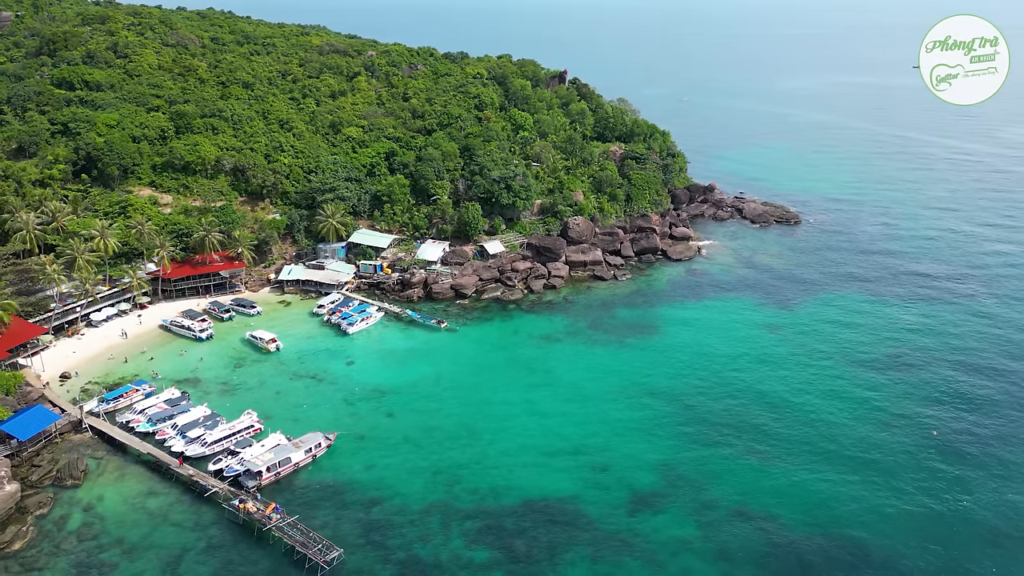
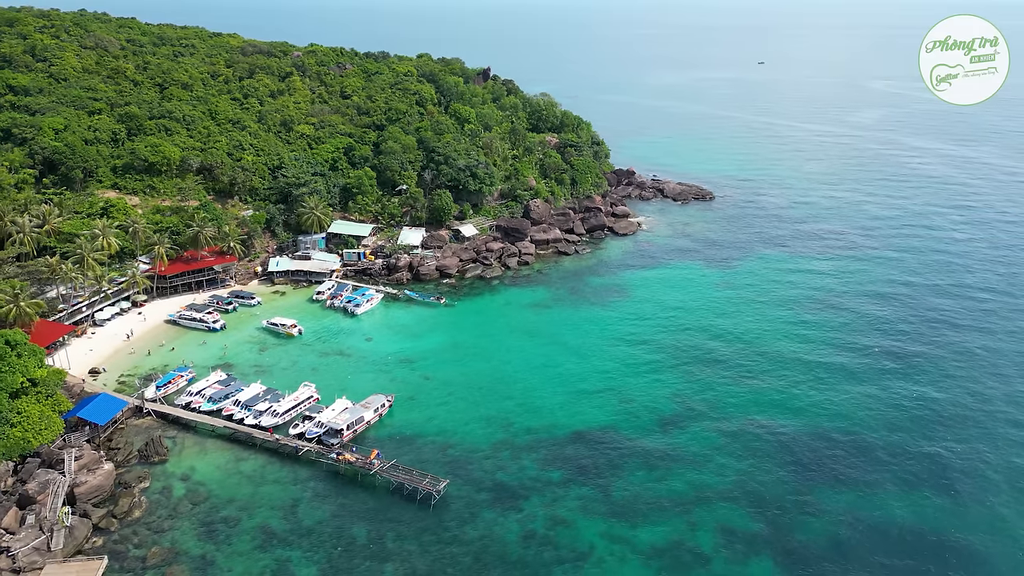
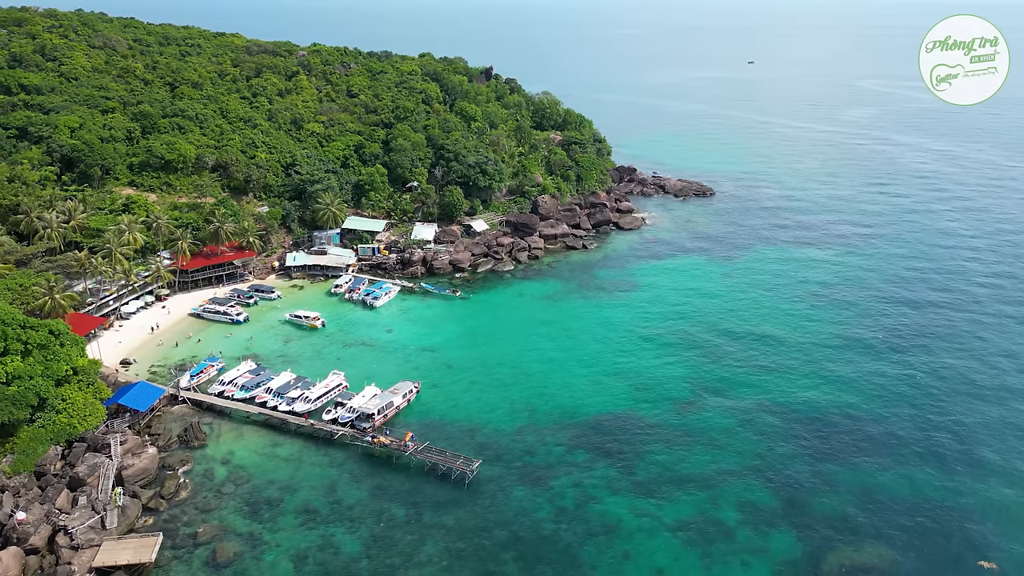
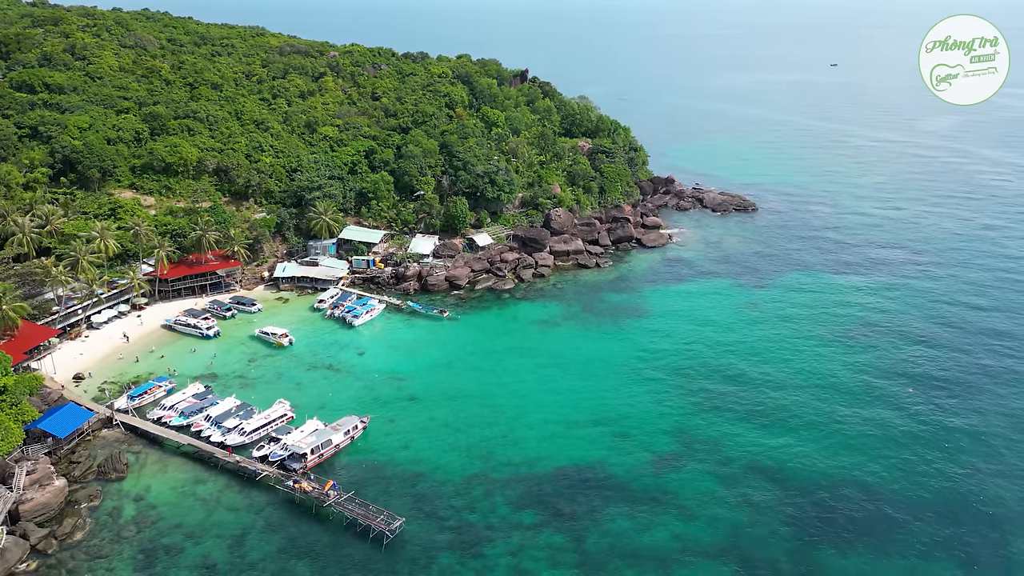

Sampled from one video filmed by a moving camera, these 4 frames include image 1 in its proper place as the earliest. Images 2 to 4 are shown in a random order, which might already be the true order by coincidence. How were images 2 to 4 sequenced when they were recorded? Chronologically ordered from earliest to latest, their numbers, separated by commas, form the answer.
4, 2, 3
